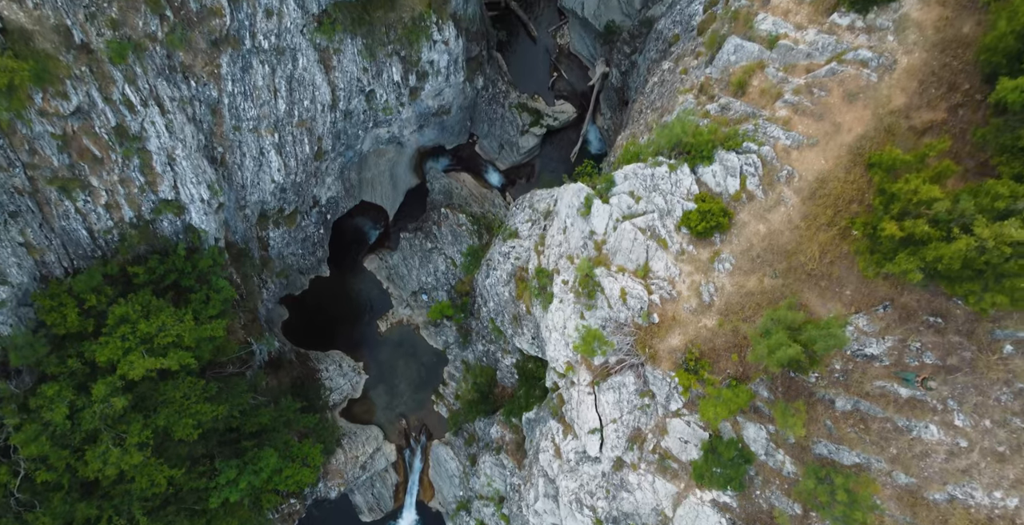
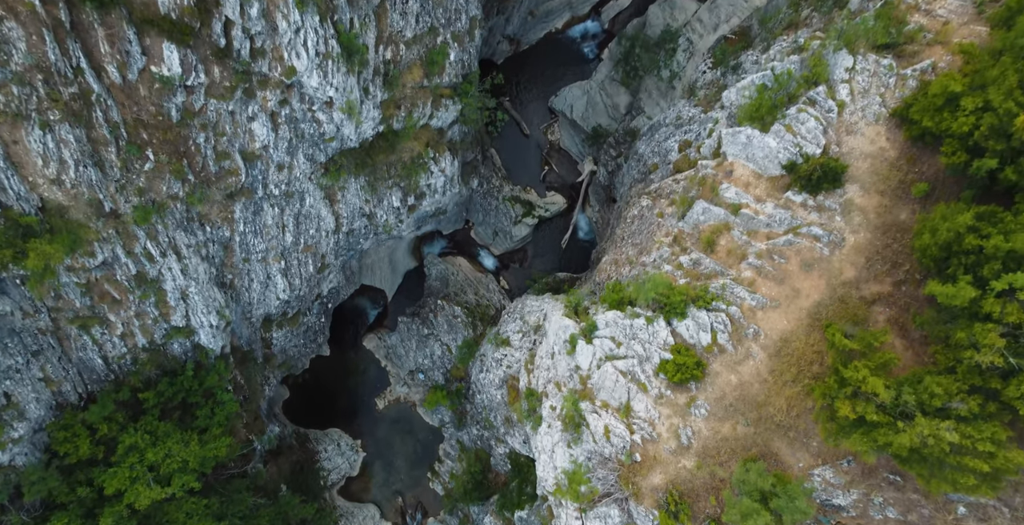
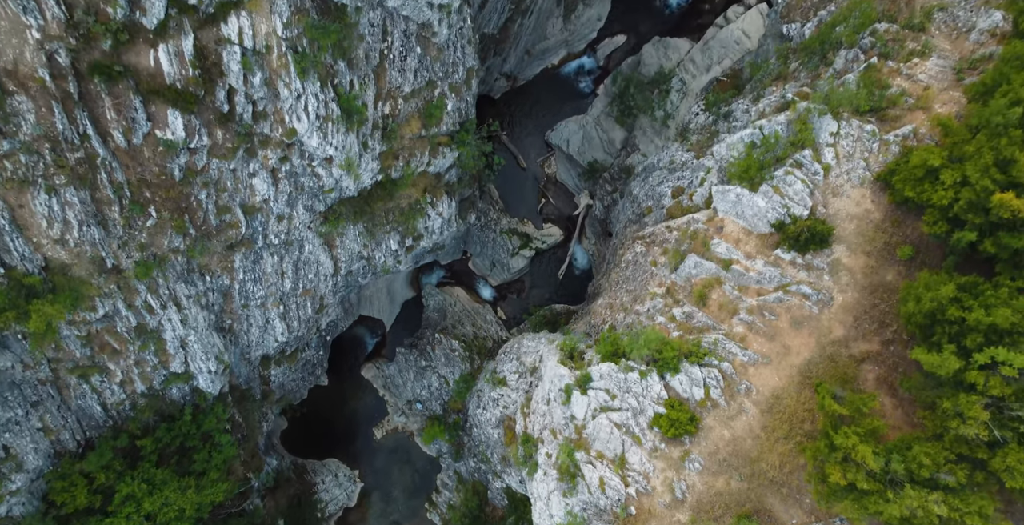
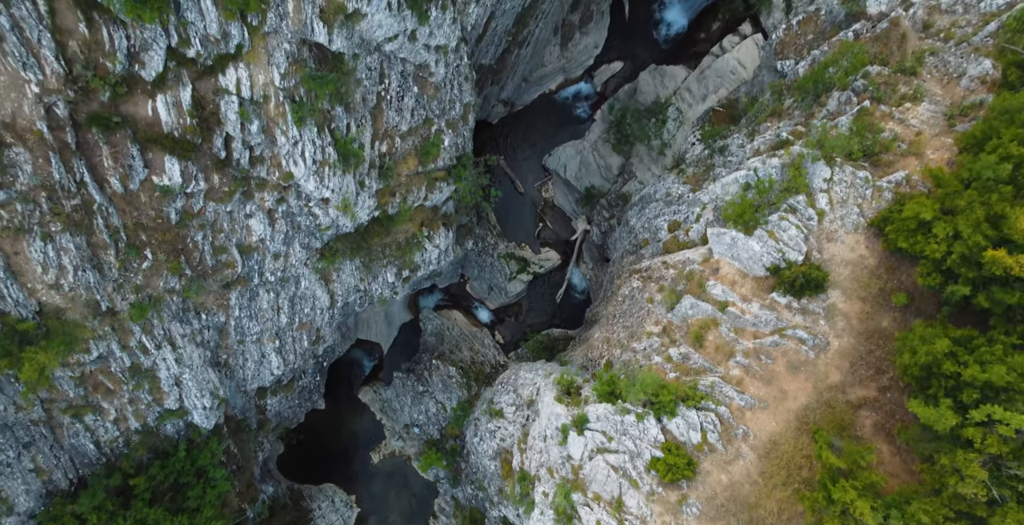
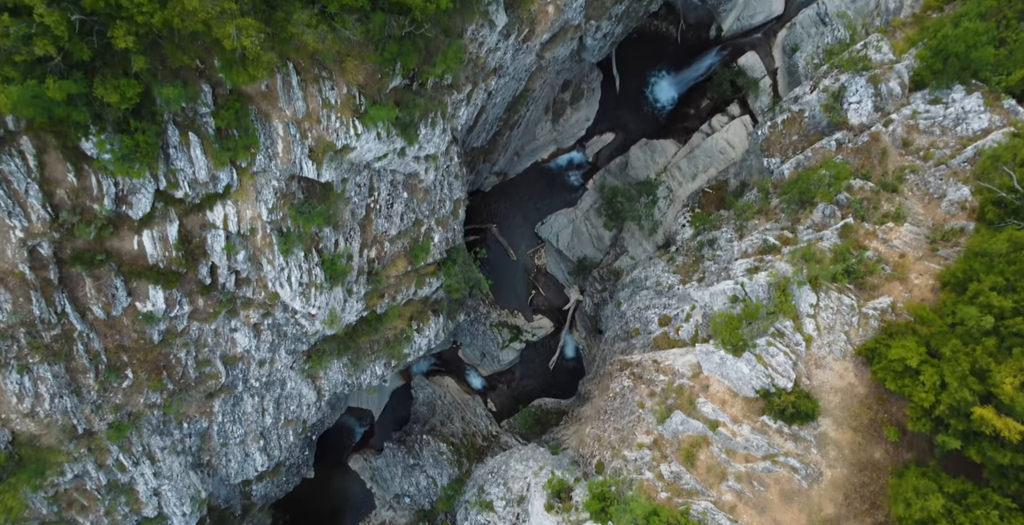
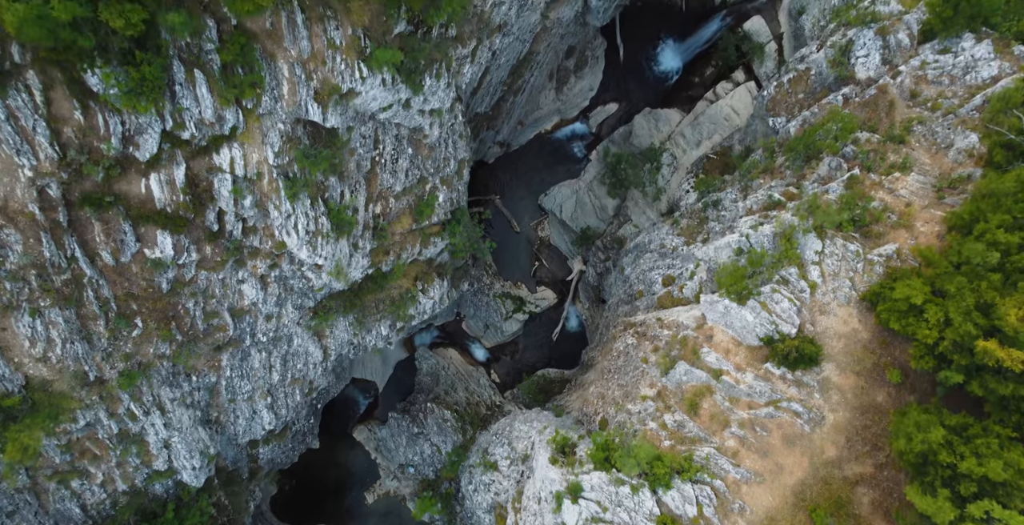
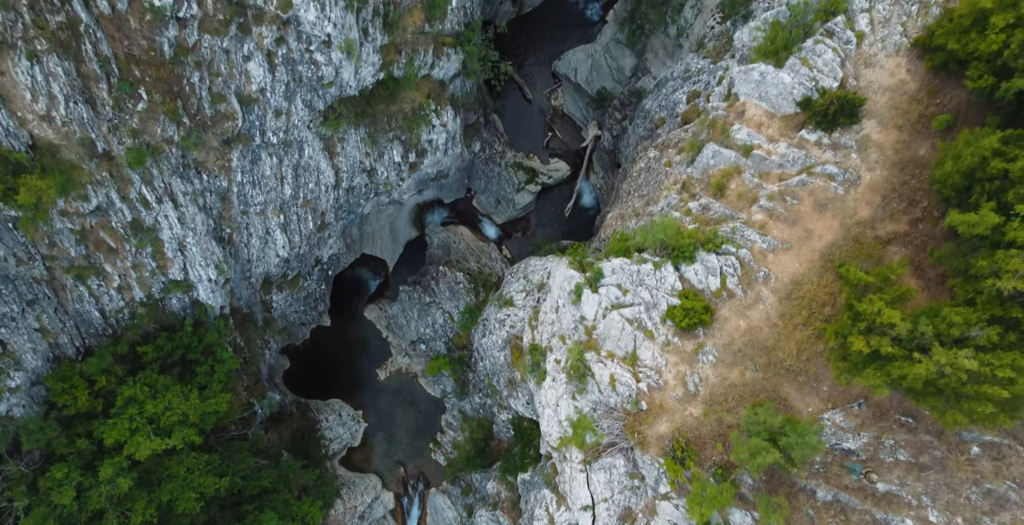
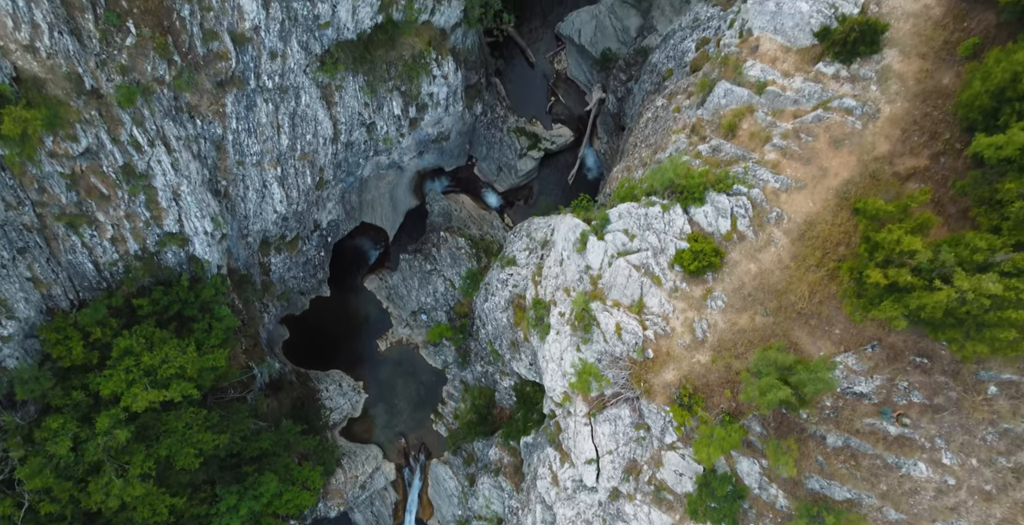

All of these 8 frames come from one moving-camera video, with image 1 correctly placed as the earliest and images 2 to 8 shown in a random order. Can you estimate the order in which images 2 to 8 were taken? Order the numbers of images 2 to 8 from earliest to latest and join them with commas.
8, 7, 2, 3, 4, 6, 5
